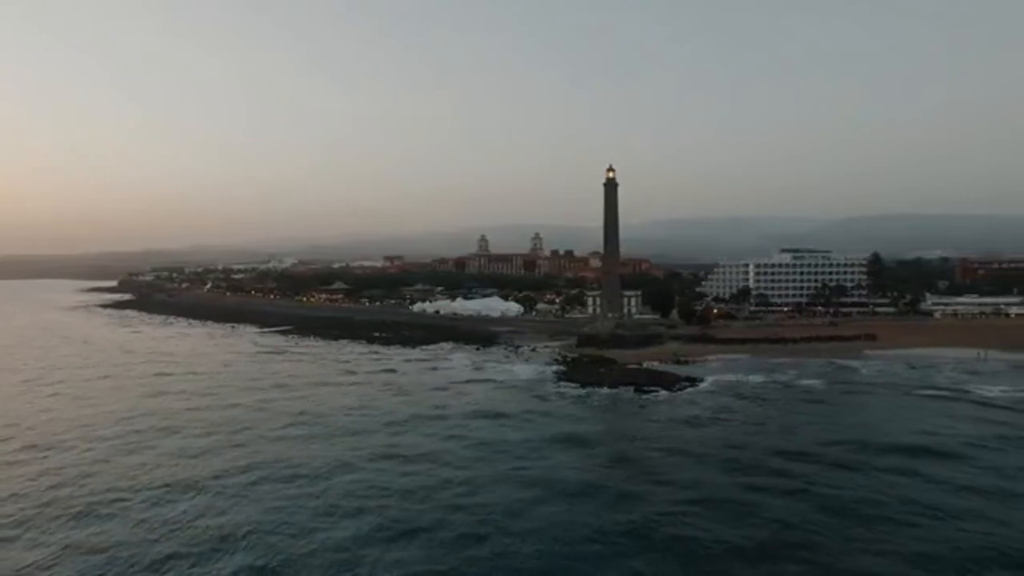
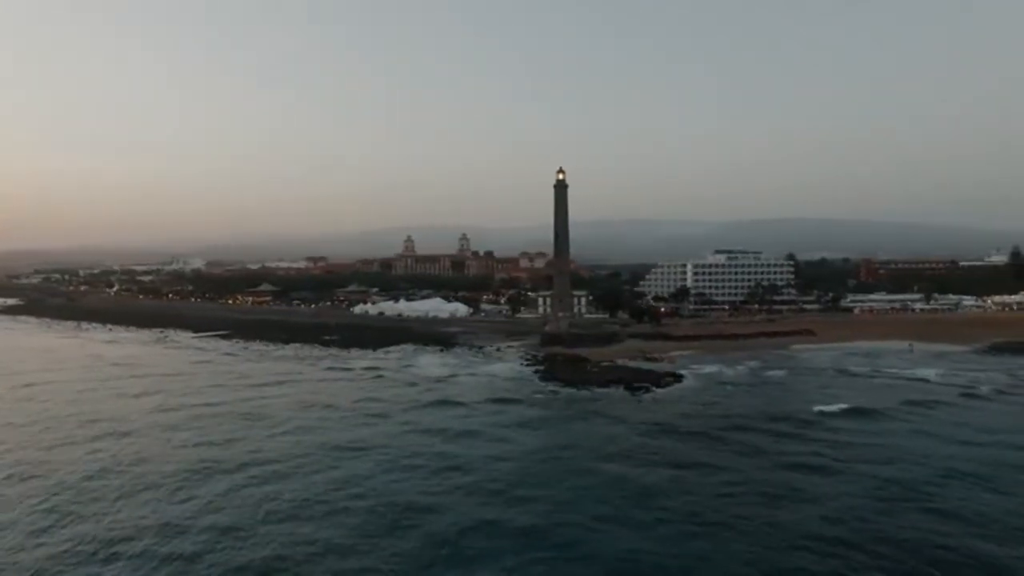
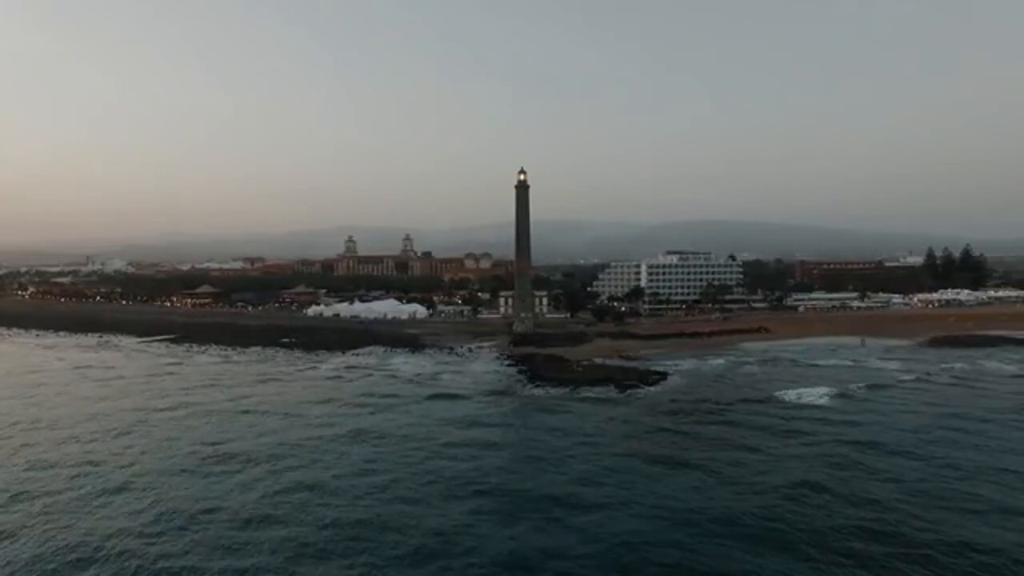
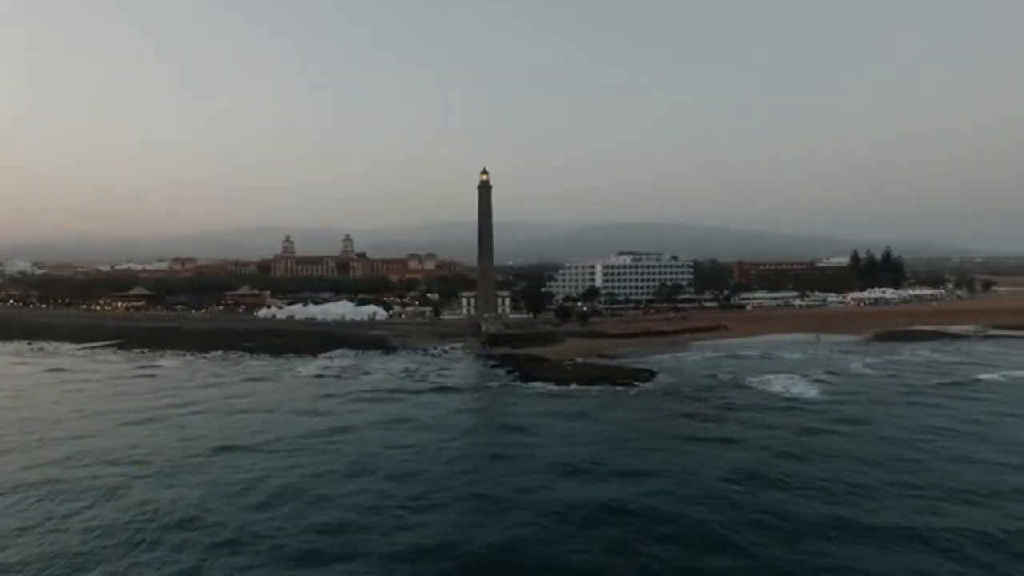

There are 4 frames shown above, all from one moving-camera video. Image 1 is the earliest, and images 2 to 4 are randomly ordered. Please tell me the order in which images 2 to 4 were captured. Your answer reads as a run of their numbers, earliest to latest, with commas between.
2, 3, 4
